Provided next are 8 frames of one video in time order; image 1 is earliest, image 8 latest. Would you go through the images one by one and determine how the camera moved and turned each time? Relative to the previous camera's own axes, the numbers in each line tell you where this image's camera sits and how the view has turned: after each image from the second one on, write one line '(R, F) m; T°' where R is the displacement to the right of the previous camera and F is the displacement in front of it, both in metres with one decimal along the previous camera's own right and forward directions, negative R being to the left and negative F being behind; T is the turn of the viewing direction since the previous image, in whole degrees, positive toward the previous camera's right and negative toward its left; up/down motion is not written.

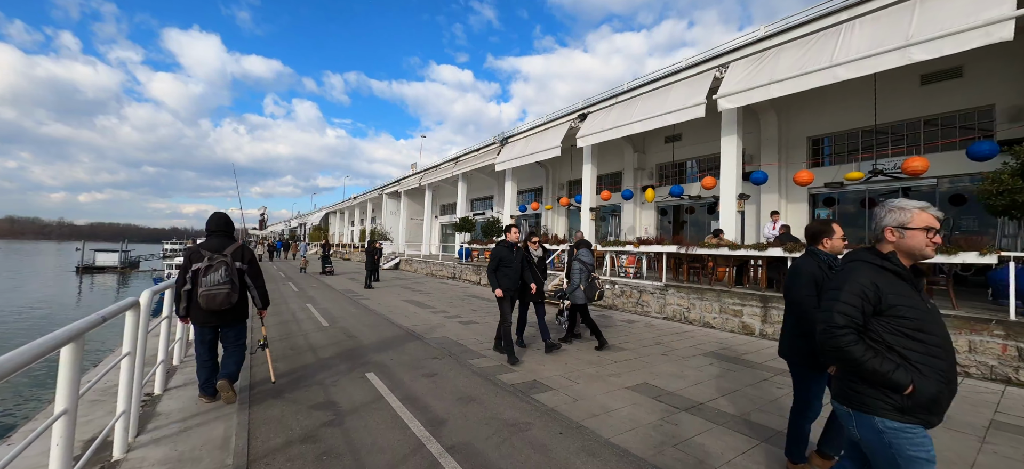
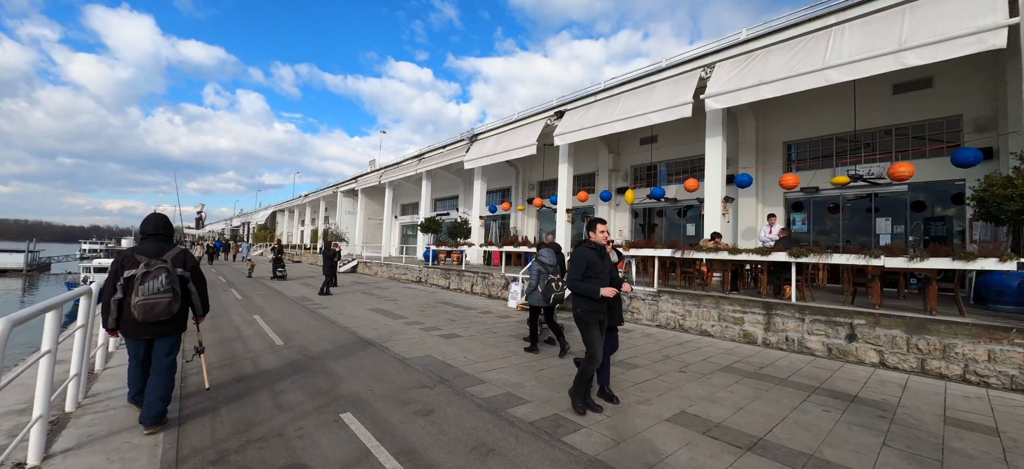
(-0.6, +0.9) m; +6°
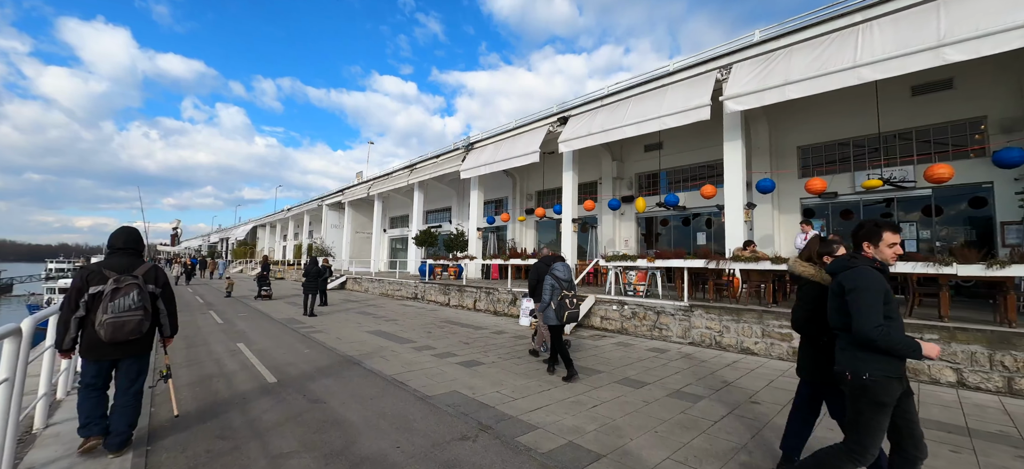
(-0.7, +0.8) m; +2°
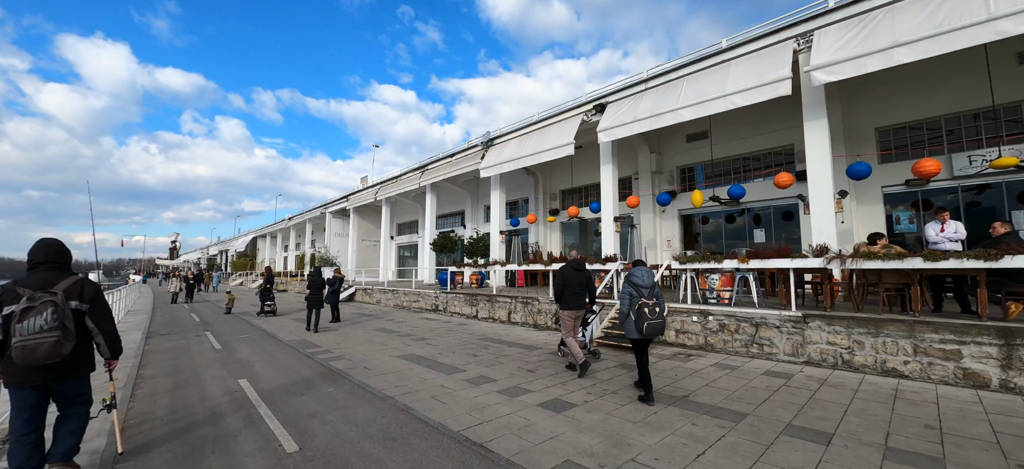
(-1.2, +1.6) m; 0°
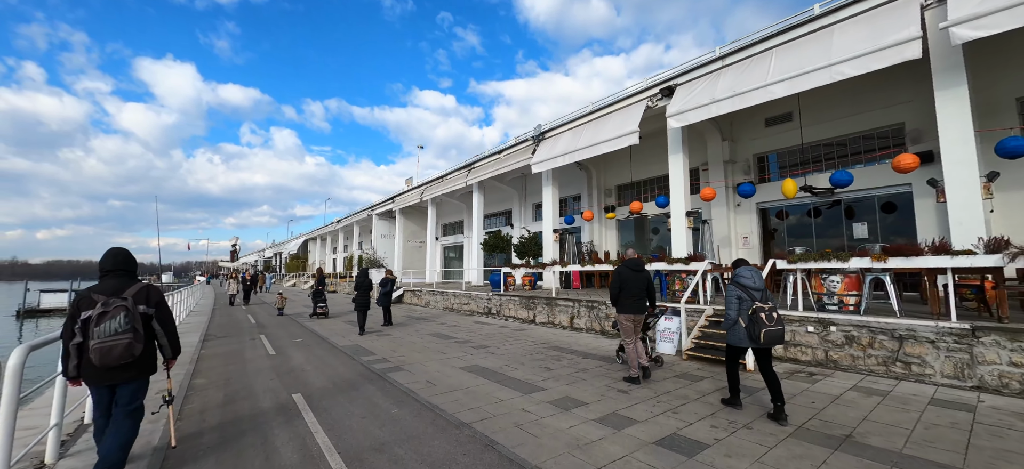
(-0.6, +0.9) m; -6°
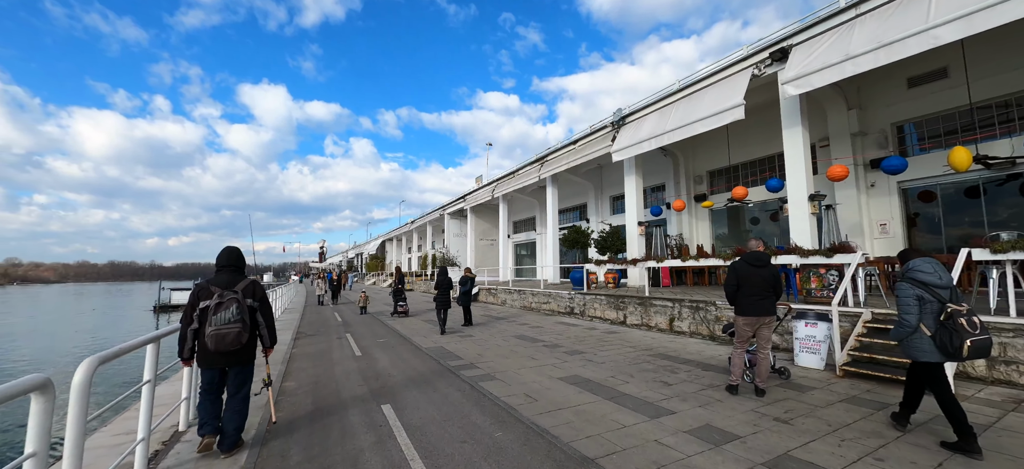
(-0.5, +0.7) m; -10°
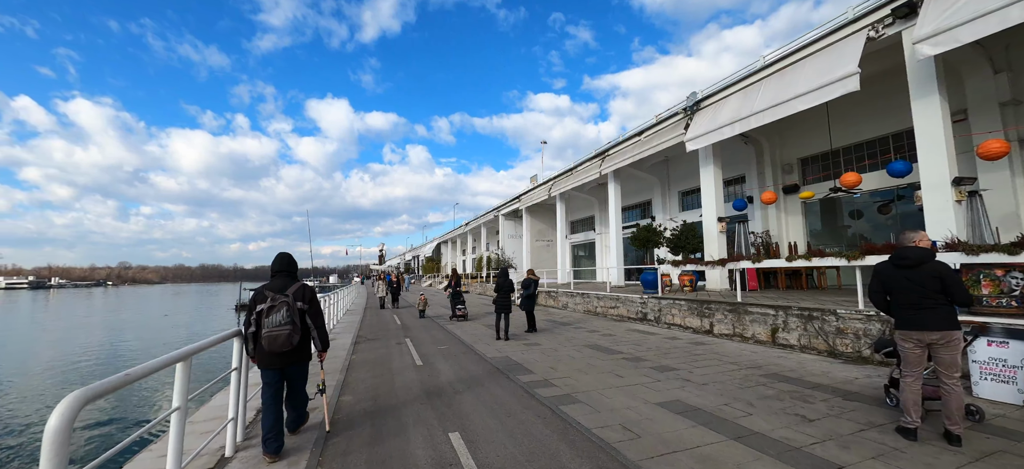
(-0.4, +0.7) m; -8°
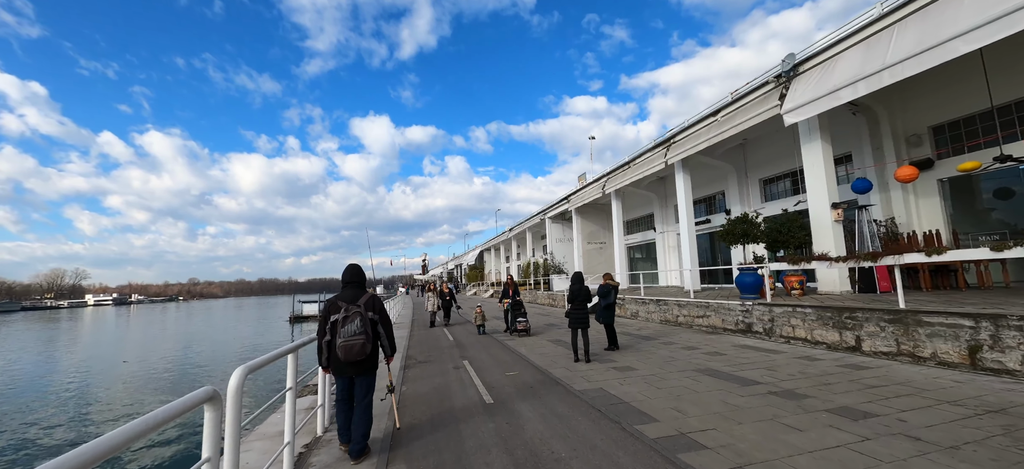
(-0.6, +1.4) m; -6°
